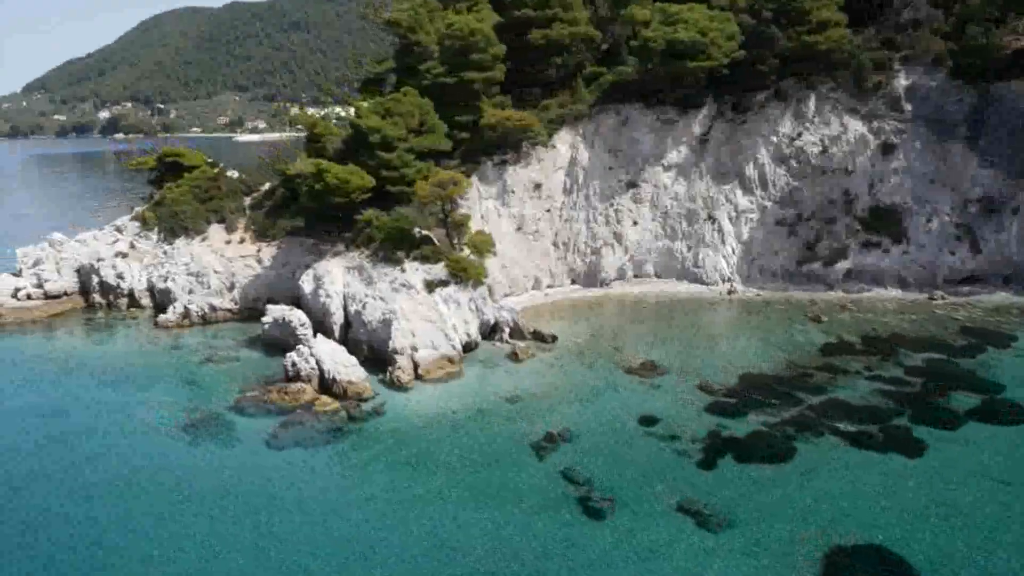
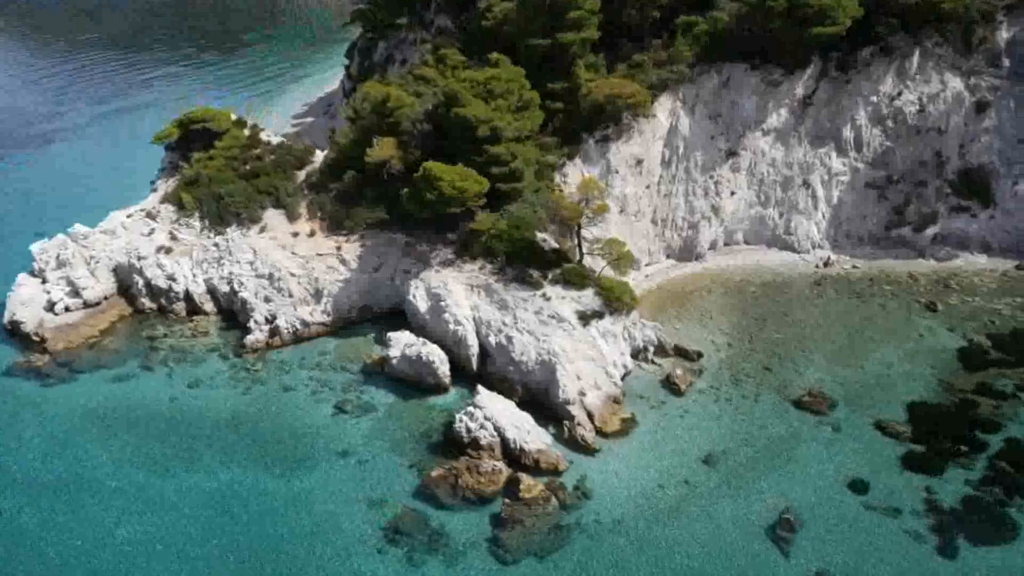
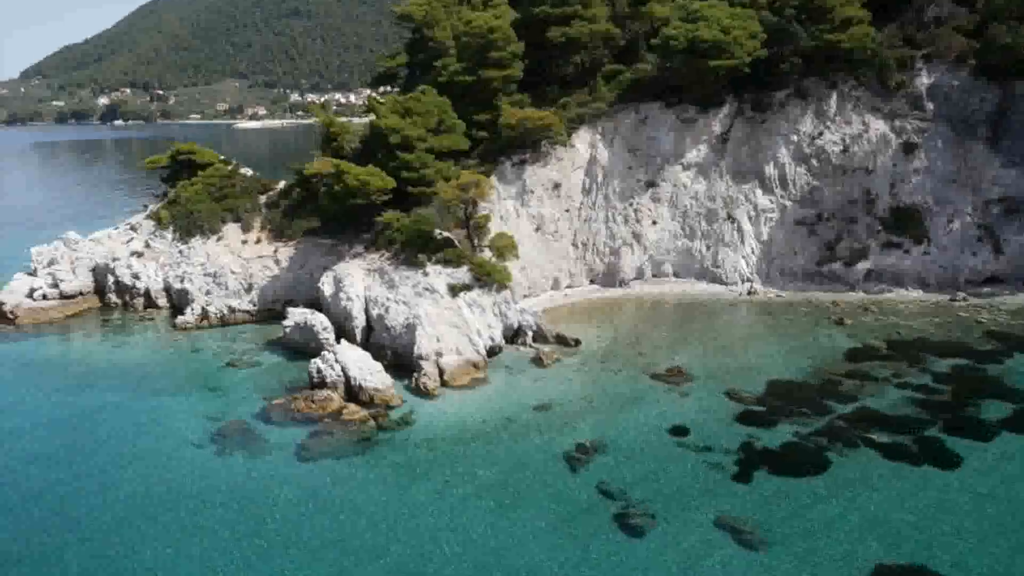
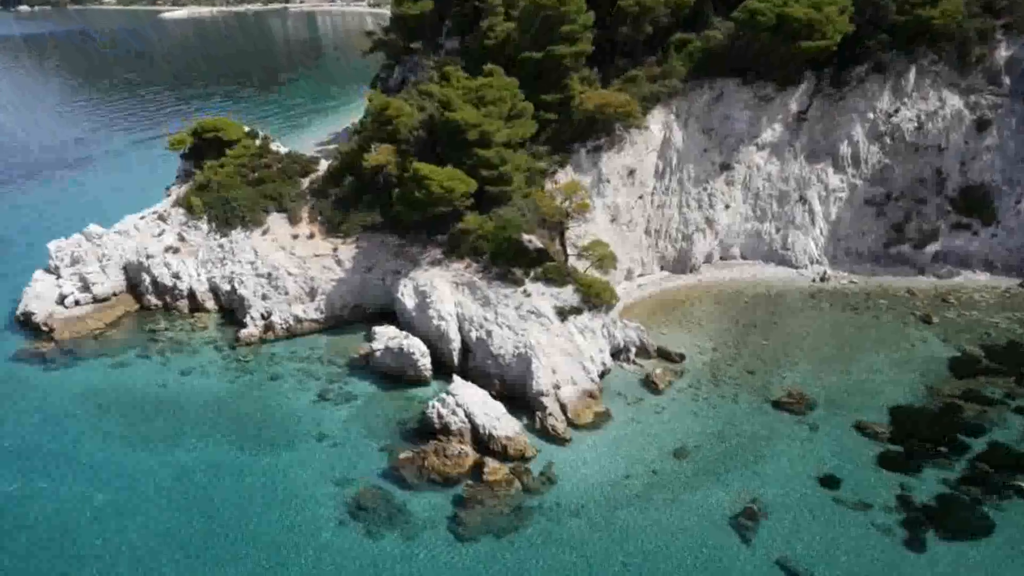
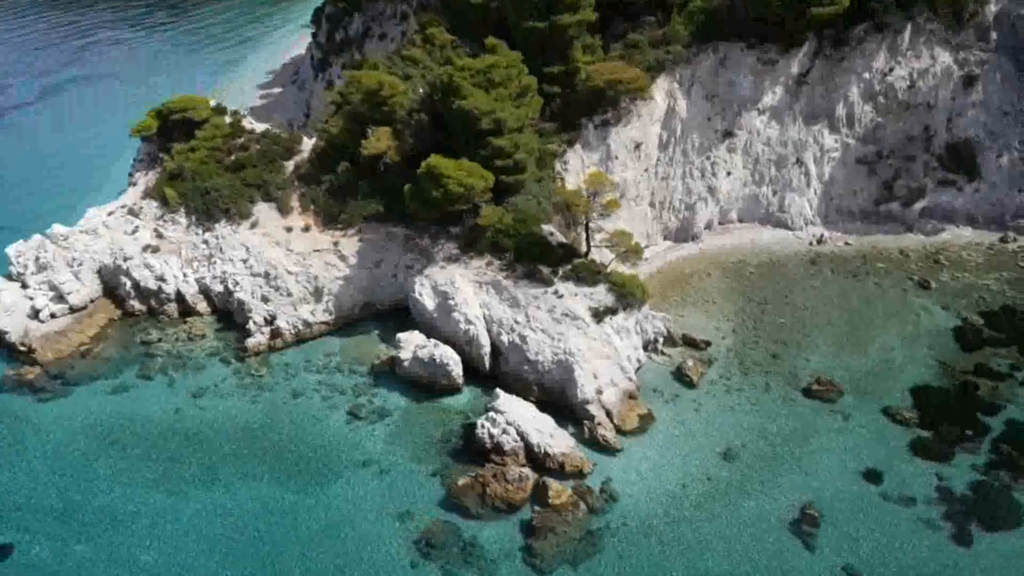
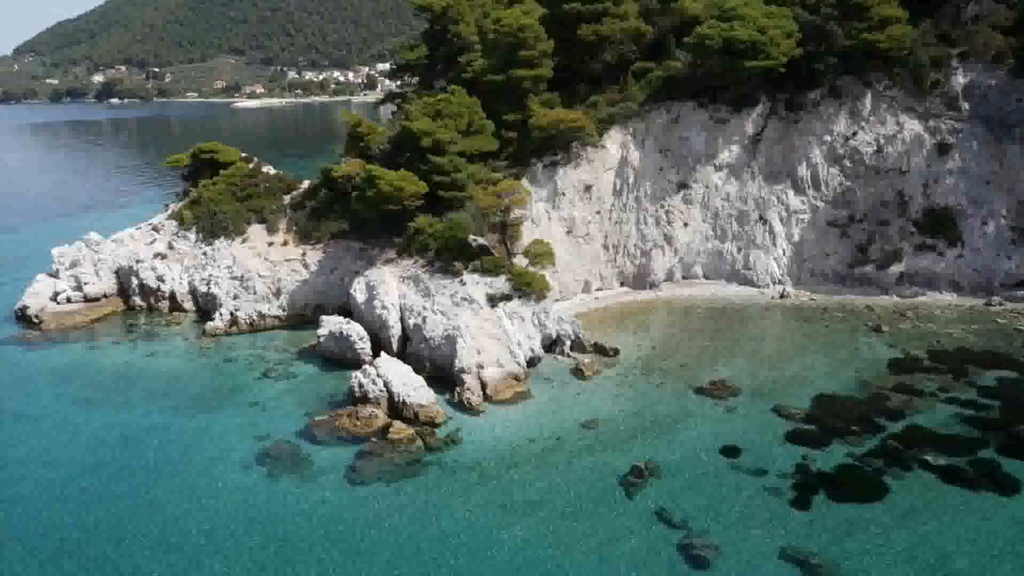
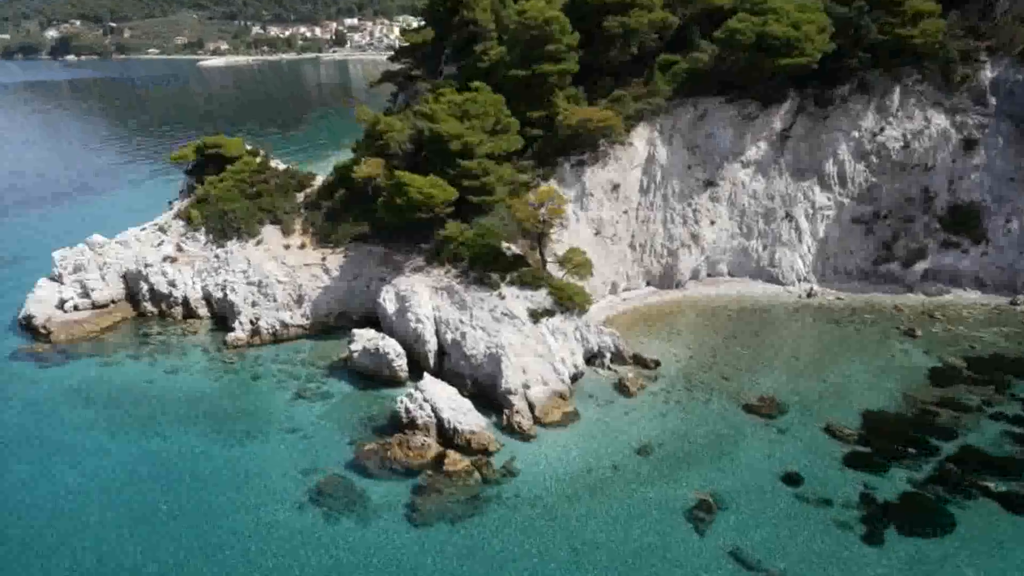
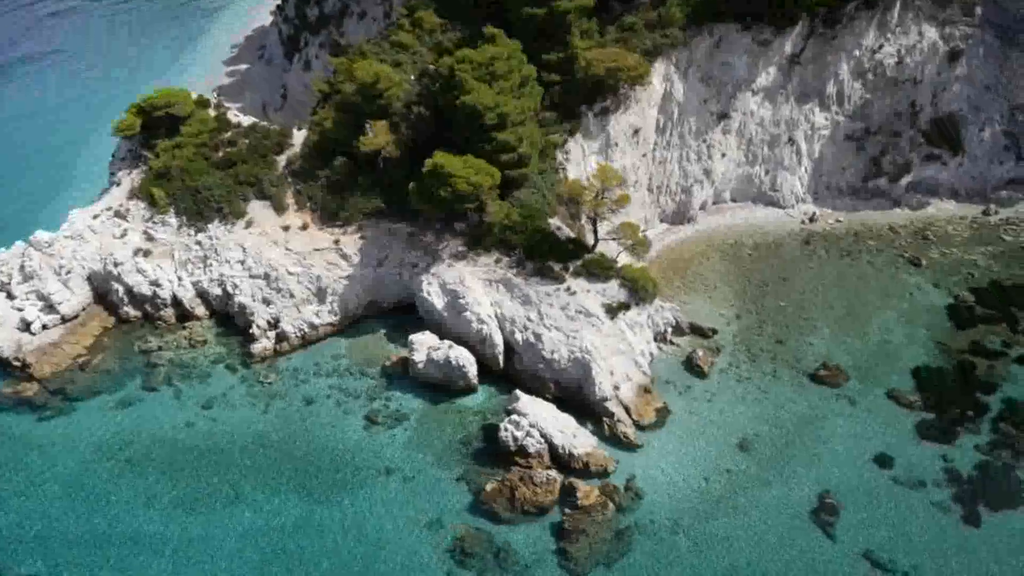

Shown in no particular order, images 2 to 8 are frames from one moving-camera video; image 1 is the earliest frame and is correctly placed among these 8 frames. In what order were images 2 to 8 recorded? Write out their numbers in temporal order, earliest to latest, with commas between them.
3, 6, 7, 4, 2, 5, 8
